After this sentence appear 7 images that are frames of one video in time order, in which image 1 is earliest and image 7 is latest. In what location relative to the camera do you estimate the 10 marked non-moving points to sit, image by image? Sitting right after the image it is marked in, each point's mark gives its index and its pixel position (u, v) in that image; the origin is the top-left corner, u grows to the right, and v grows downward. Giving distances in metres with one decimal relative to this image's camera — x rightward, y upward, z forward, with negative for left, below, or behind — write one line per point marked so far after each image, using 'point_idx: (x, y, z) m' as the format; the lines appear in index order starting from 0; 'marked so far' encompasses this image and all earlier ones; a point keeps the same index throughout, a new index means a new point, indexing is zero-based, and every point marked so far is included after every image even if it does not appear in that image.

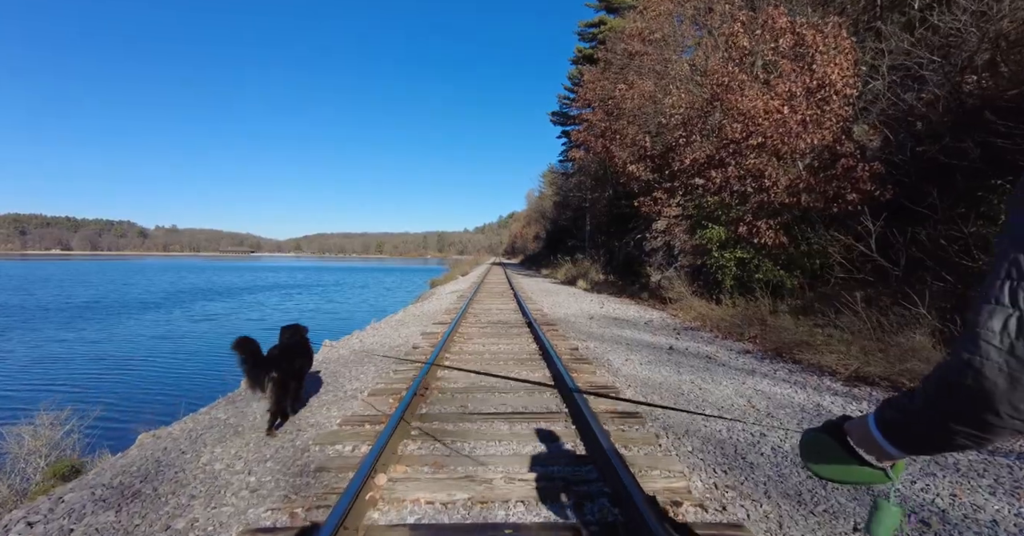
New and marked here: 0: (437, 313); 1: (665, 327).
0: (-1.7, -1.1, +10.1) m
1: (+3.1, -1.2, +8.6) m
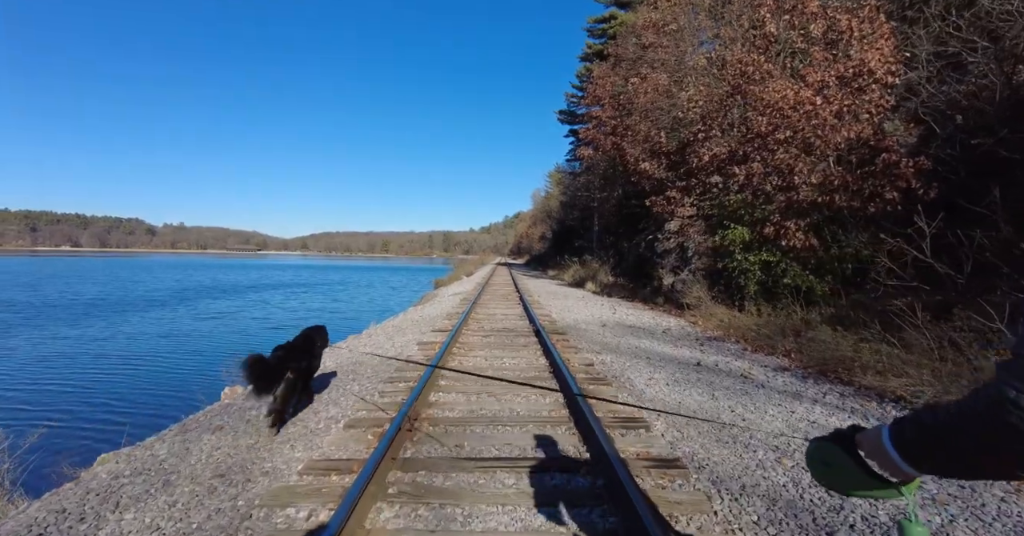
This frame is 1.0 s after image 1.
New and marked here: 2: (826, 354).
0: (-1.6, -1.1, +9.4) m
1: (+3.2, -1.3, +7.9) m
2: (+4.0, -1.1, +5.6) m
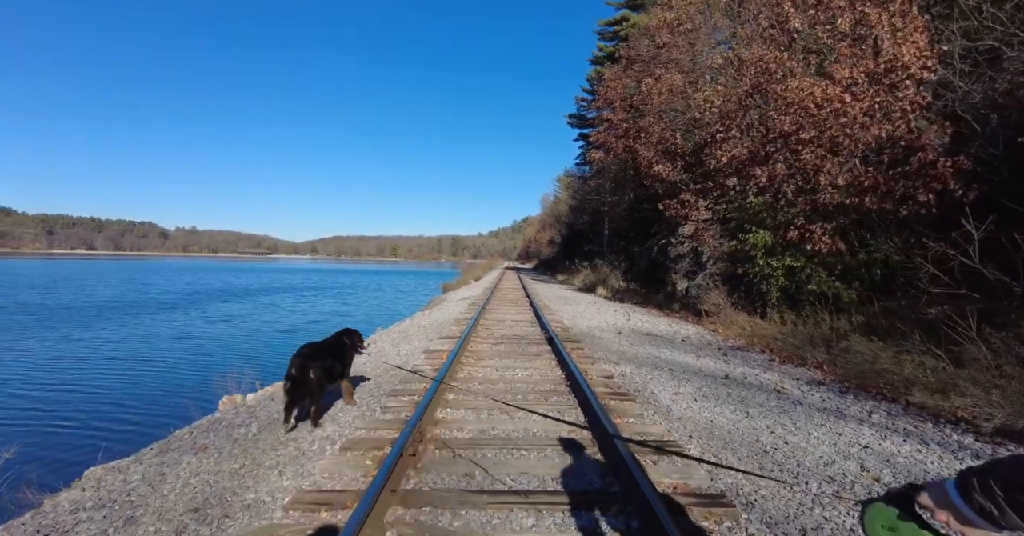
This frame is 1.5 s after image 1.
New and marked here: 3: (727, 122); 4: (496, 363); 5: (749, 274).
0: (-1.4, -1.2, +9.1) m
1: (+3.4, -1.4, +7.5) m
2: (+4.2, -1.2, +5.2) m
3: (+5.6, +3.8, +11.3) m
4: (-0.2, -1.2, +5.6) m
5: (+5.5, -0.2, +10.1) m
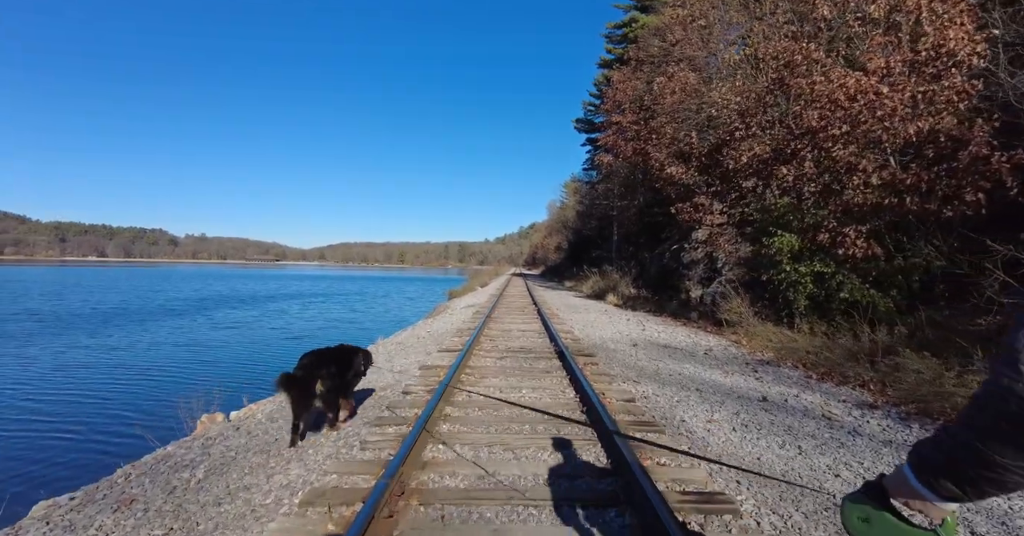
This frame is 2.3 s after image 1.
0: (-1.2, -1.3, +8.5) m
1: (+3.5, -1.5, +6.8) m
2: (+4.3, -1.2, +4.5) m
3: (+5.8, +3.7, +10.7) m
4: (-0.1, -1.3, +5.0) m
5: (+5.7, -0.3, +9.4) m
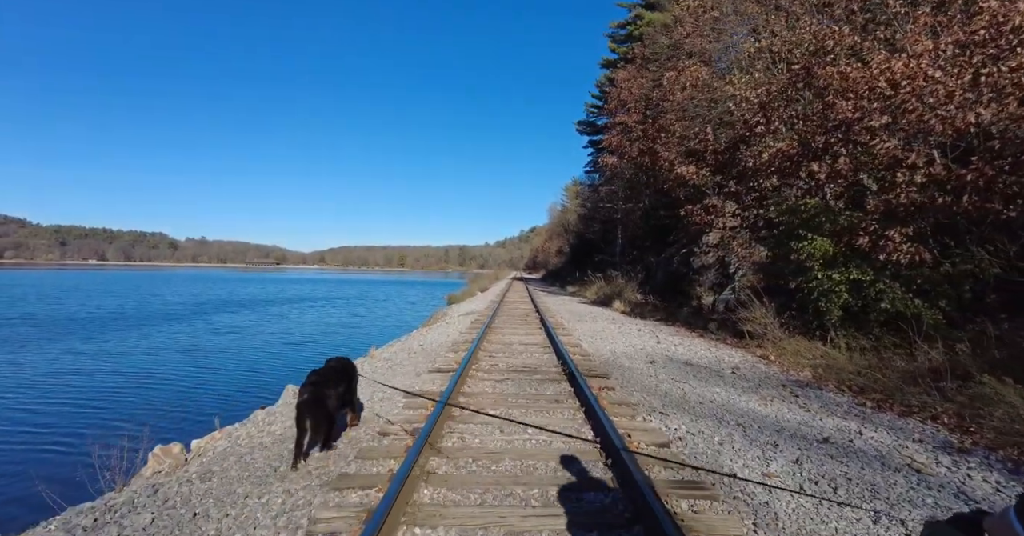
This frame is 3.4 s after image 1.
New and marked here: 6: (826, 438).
0: (-1.2, -1.4, +7.7) m
1: (+3.5, -1.6, +5.9) m
2: (+4.3, -1.3, +3.6) m
3: (+5.8, +3.5, +9.9) m
4: (-0.1, -1.4, +4.1) m
5: (+5.7, -0.4, +8.6) m
6: (+2.8, -1.5, +3.9) m
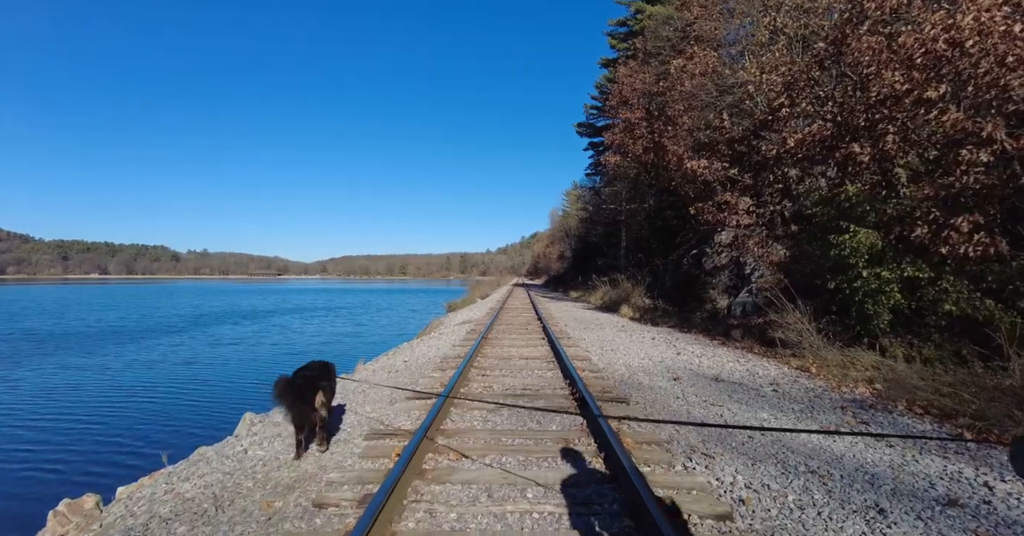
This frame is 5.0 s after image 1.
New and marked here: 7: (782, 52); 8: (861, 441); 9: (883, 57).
0: (-1.2, -1.5, +6.6) m
1: (+3.5, -1.5, +4.8) m
2: (+4.2, -1.2, +2.6) m
3: (+5.7, +3.5, +8.8) m
4: (-0.1, -1.4, +3.1) m
5: (+5.7, -0.4, +7.5) m
6: (+2.7, -1.4, +2.8) m
7: (+6.2, +5.0, +9.9) m
8: (+3.0, -1.5, +3.8) m
9: (+5.8, +3.3, +6.8) m
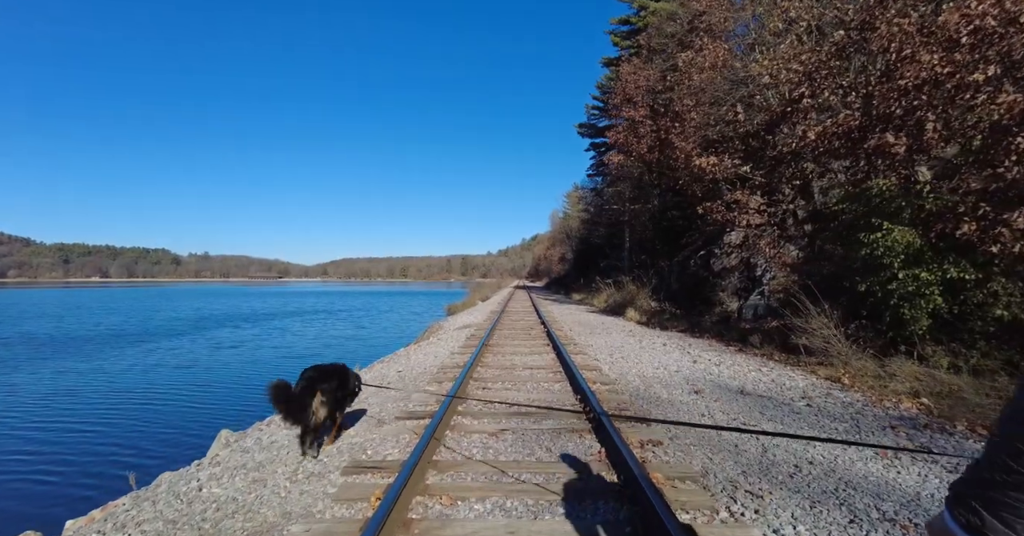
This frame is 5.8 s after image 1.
0: (-1.2, -1.5, +6.0) m
1: (+3.5, -1.5, +4.3) m
2: (+4.3, -1.2, +2.0) m
3: (+5.7, +3.5, +8.3) m
4: (-0.1, -1.4, +2.5) m
5: (+5.7, -0.4, +6.9) m
6: (+2.8, -1.4, +2.3) m
7: (+6.2, +4.9, +9.4) m
8: (+3.1, -1.5, +3.2) m
9: (+5.8, +3.3, +6.3) m
